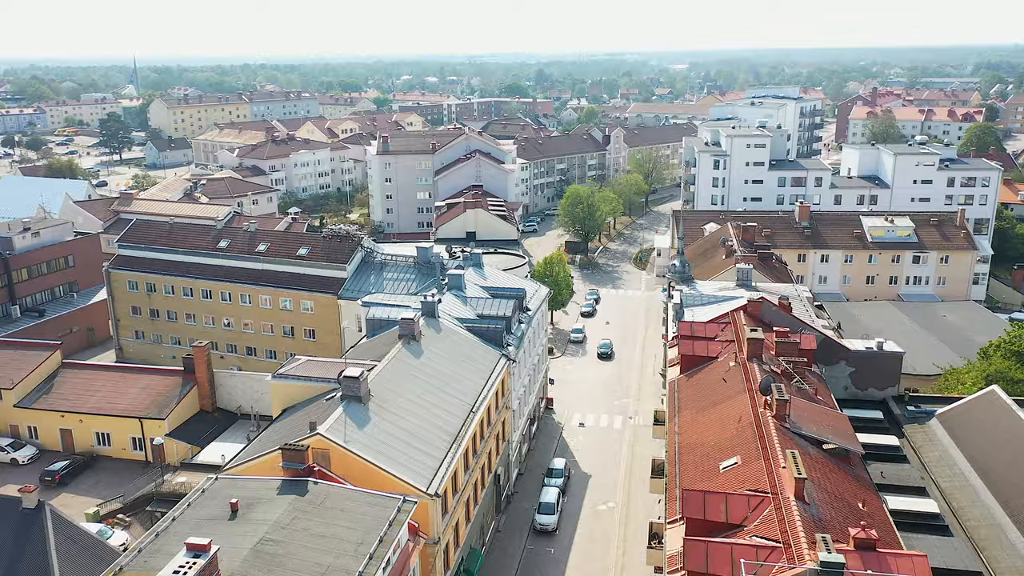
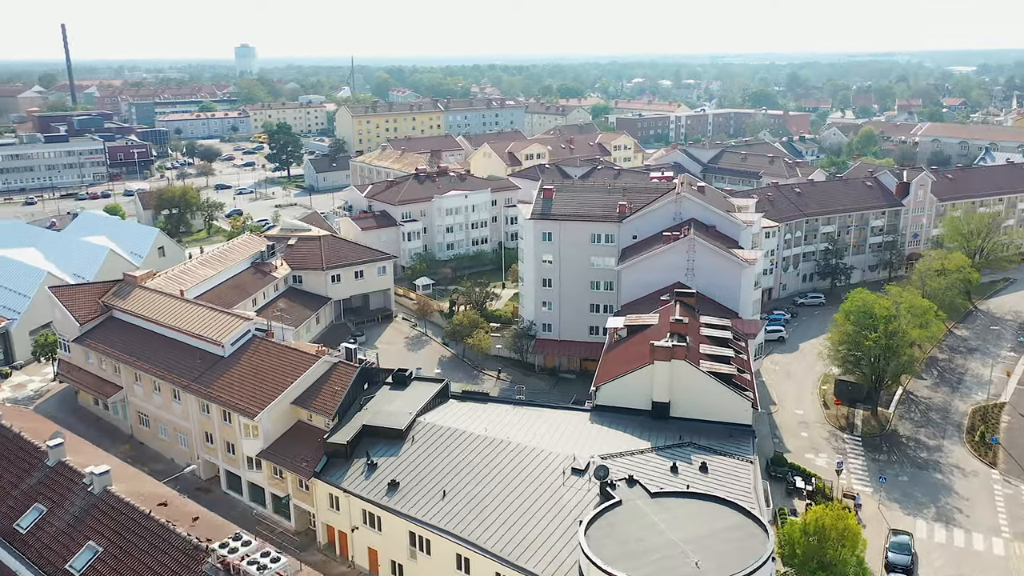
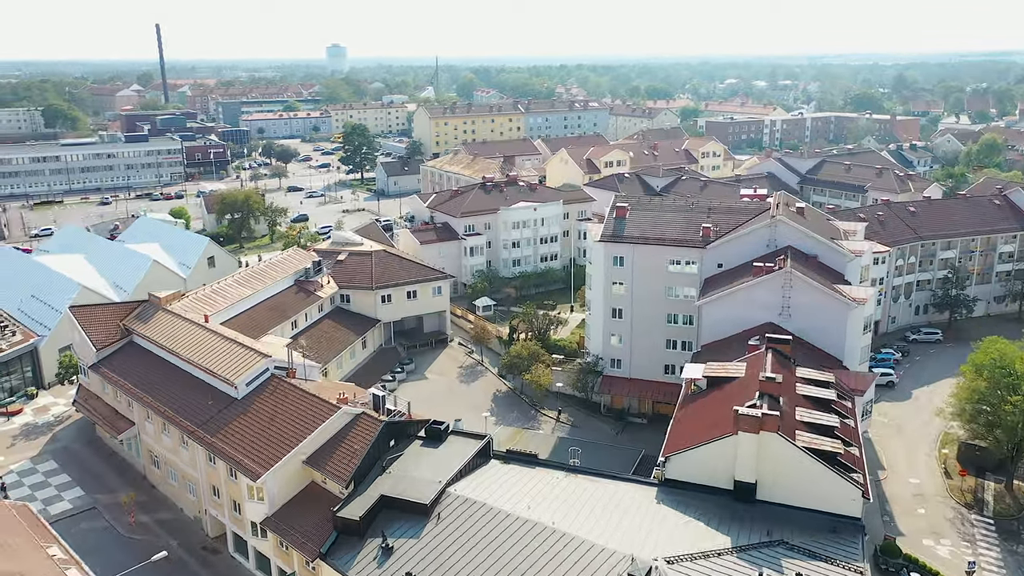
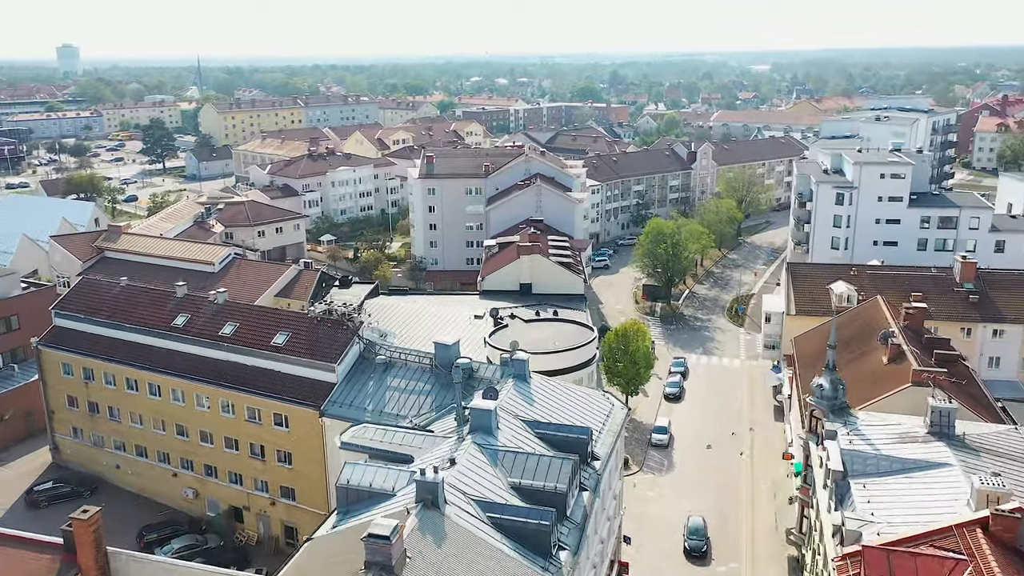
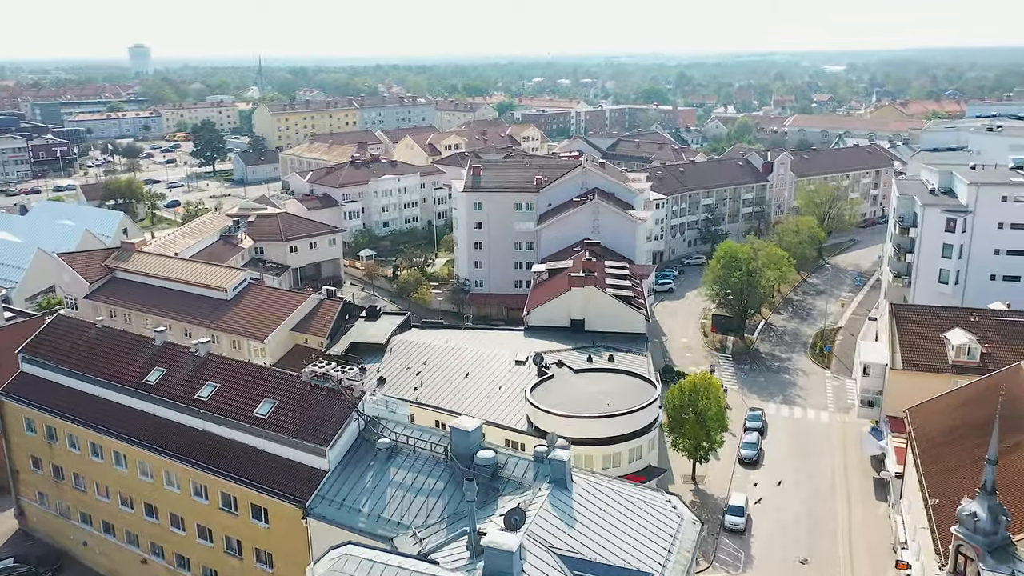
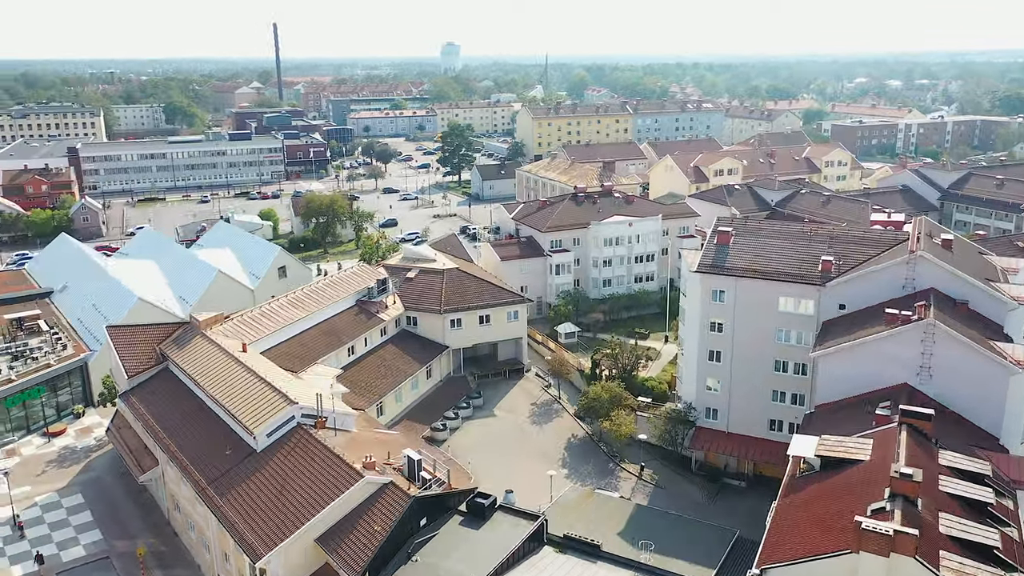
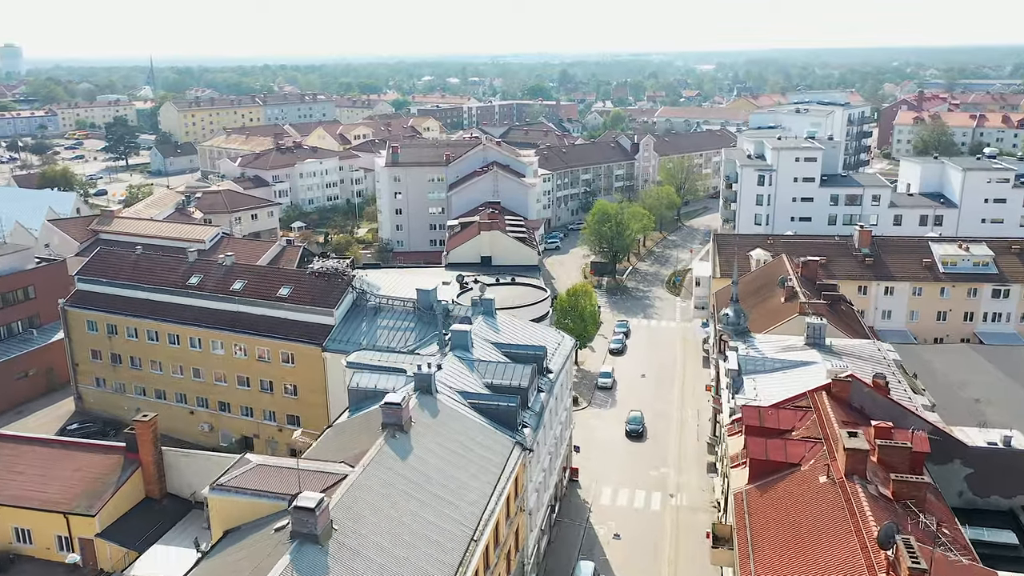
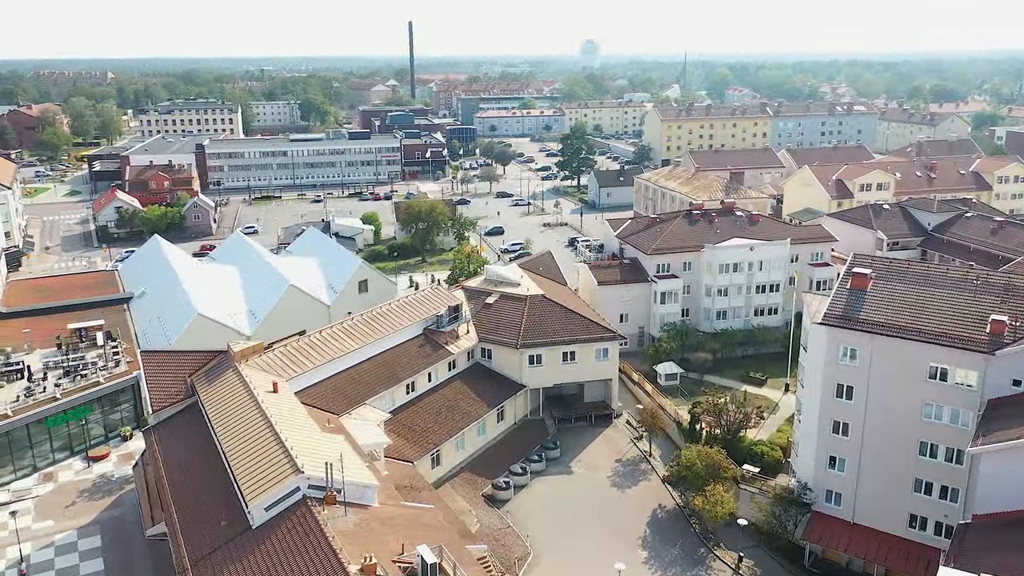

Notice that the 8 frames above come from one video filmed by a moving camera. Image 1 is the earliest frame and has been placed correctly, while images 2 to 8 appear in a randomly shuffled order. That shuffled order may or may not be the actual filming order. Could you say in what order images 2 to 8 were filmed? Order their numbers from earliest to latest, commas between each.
7, 4, 5, 2, 3, 6, 8
